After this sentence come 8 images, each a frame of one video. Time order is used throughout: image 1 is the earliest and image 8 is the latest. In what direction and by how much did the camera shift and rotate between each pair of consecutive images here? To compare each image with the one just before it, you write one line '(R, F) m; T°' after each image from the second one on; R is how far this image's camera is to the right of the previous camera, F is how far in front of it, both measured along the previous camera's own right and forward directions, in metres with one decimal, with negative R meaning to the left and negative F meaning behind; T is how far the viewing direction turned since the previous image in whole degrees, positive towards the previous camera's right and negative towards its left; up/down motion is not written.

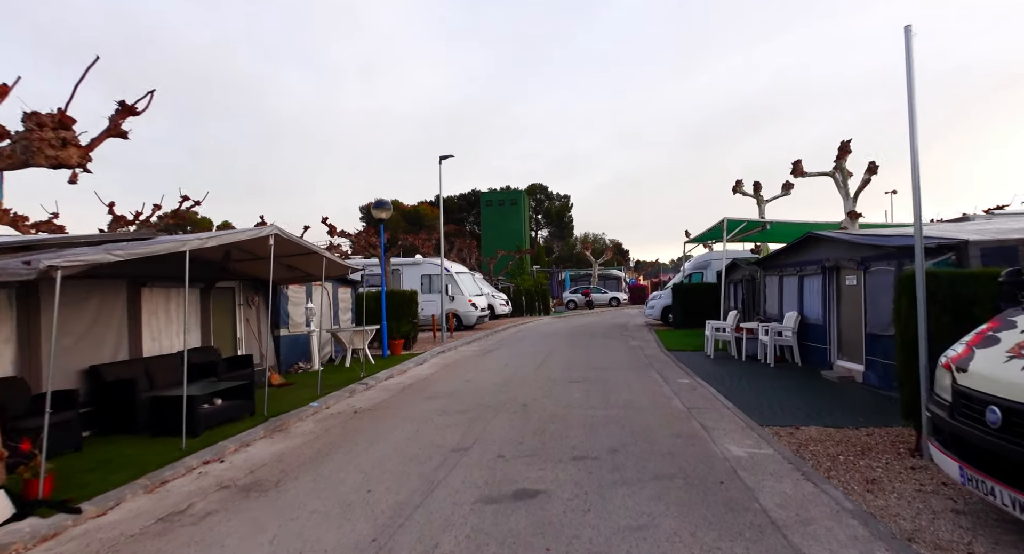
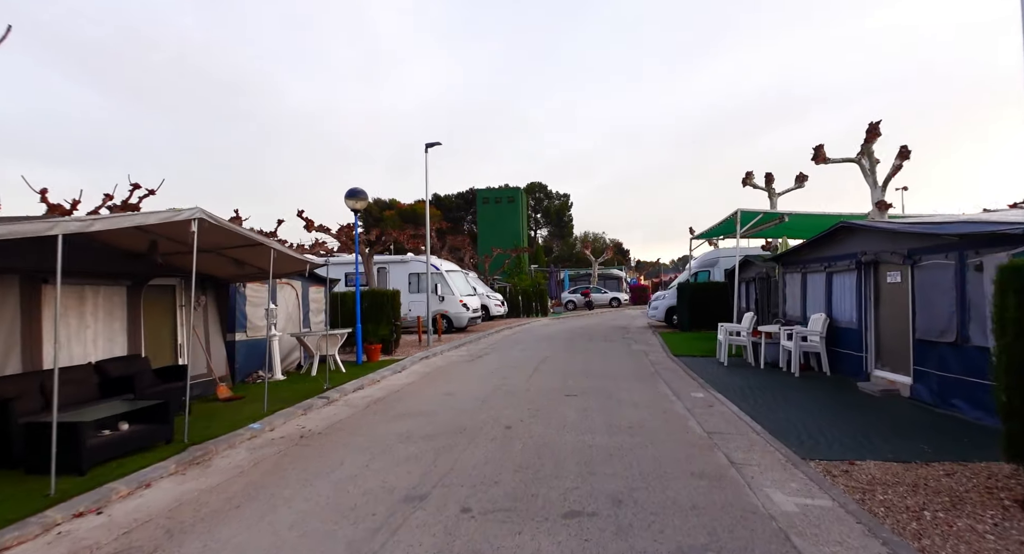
(+0.2, +1.5) m; 0°
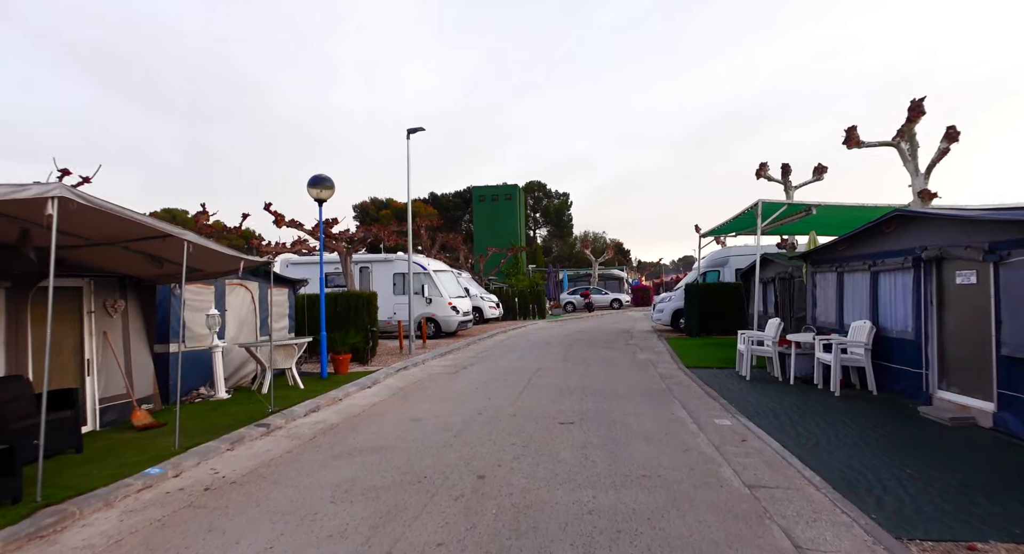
(+0.2, +1.6) m; 0°
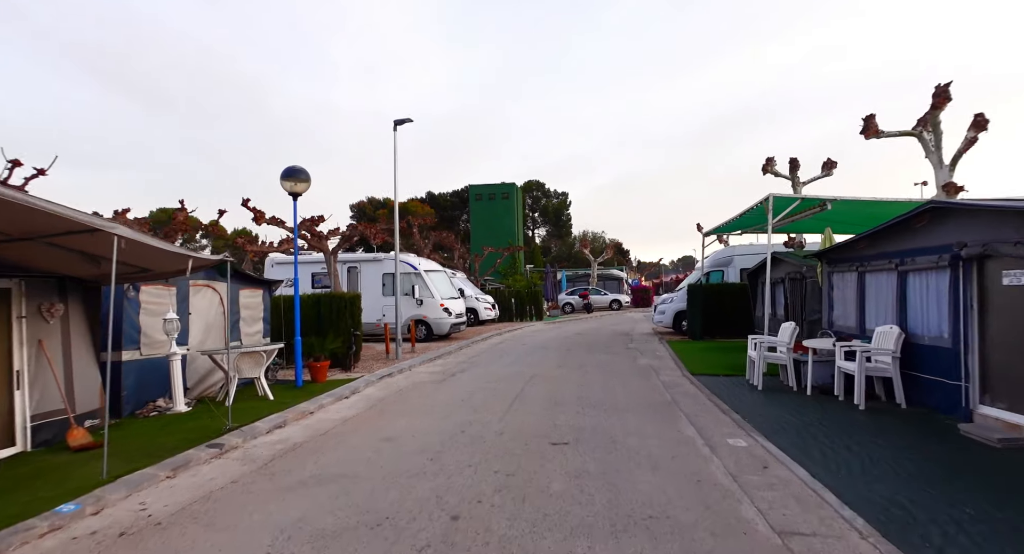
(+0.1, +0.9) m; 0°
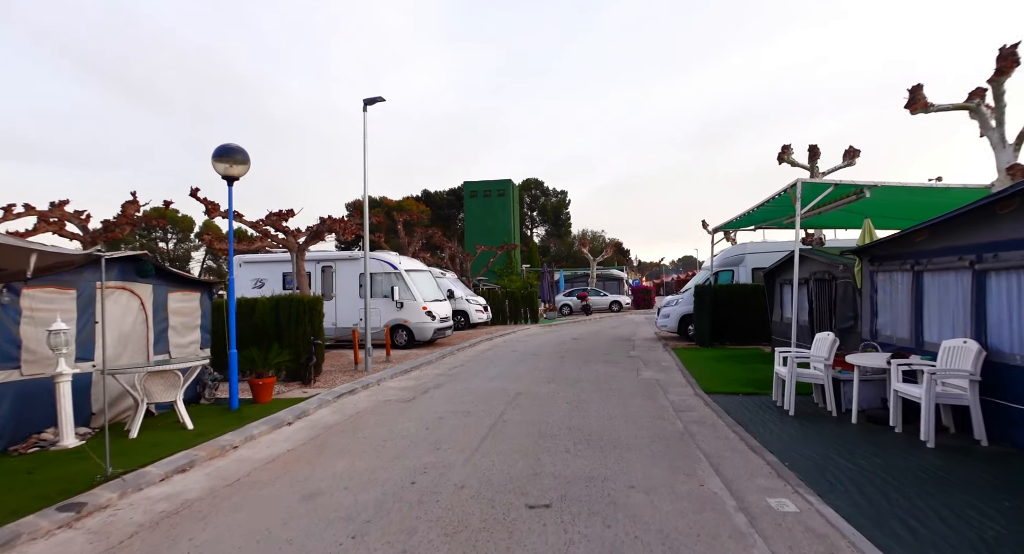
(+0.3, +1.7) m; 0°
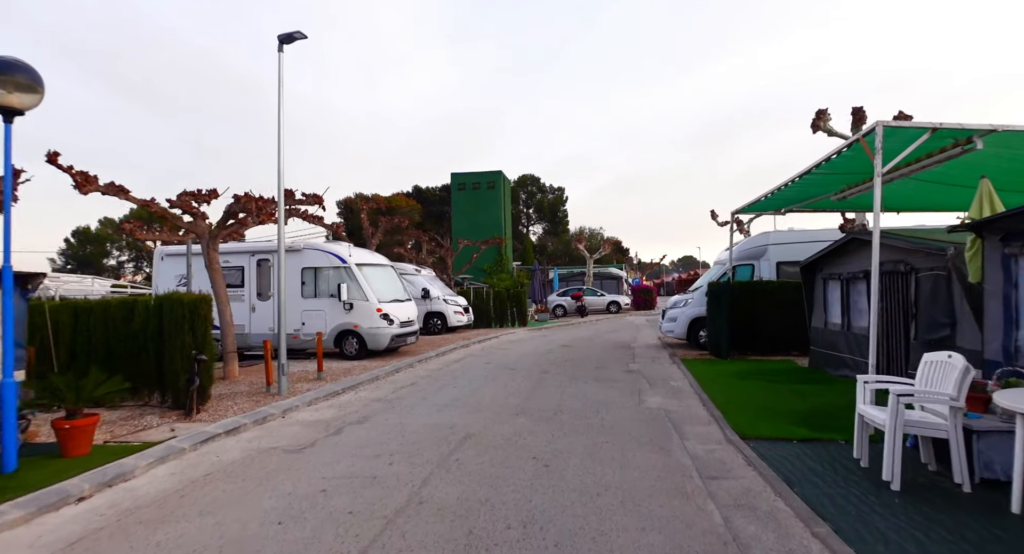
(+0.6, +3.0) m; 0°
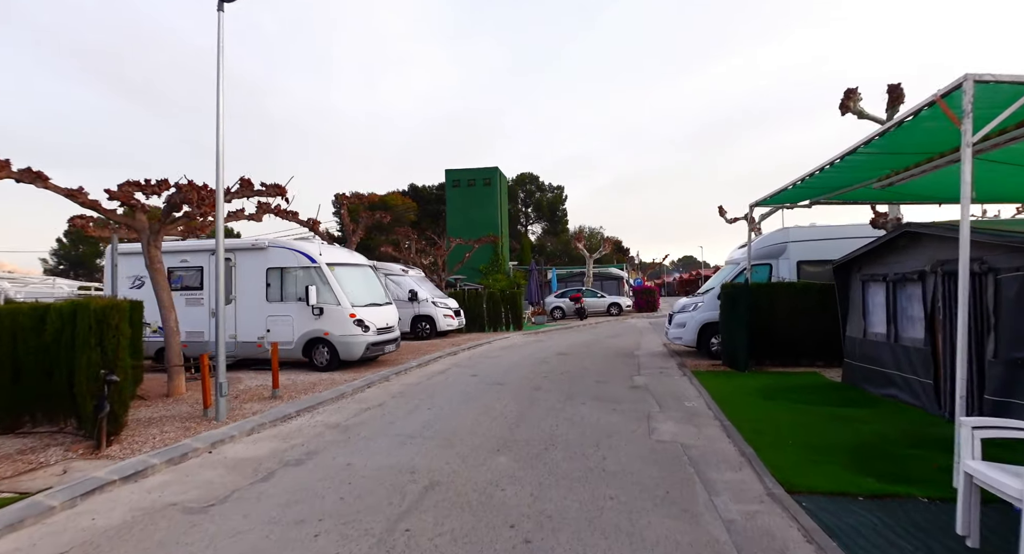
(+0.2, +1.5) m; 0°
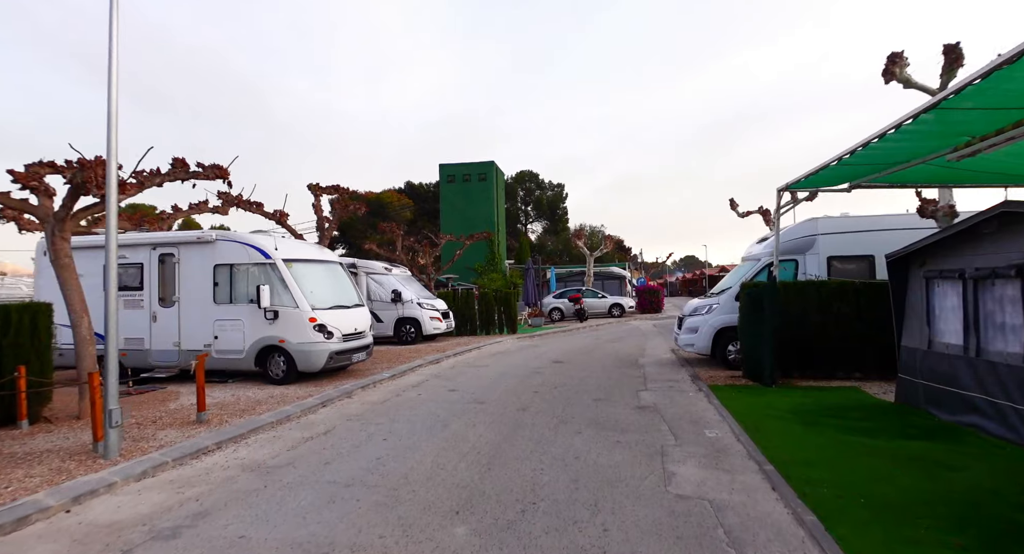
(+0.3, +1.7) m; 0°
